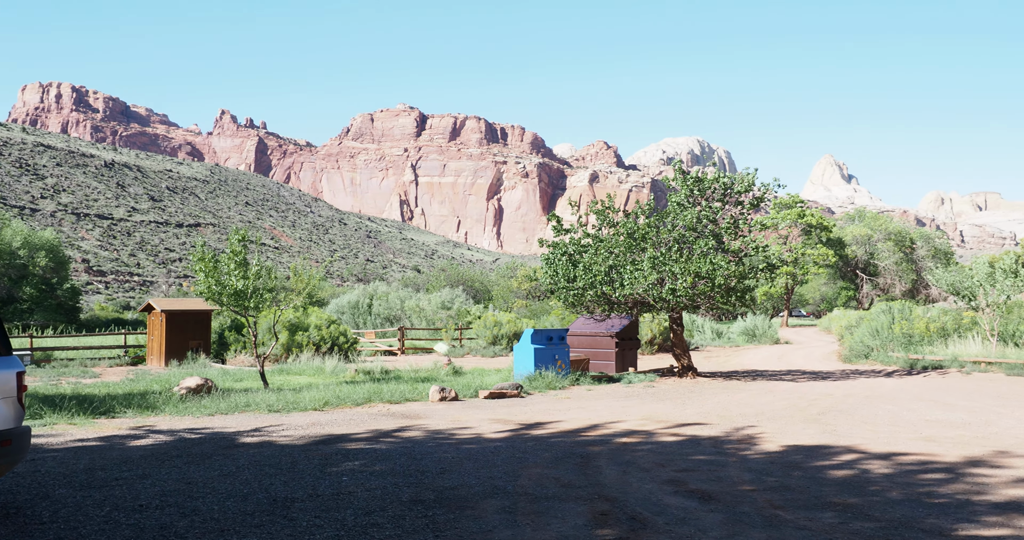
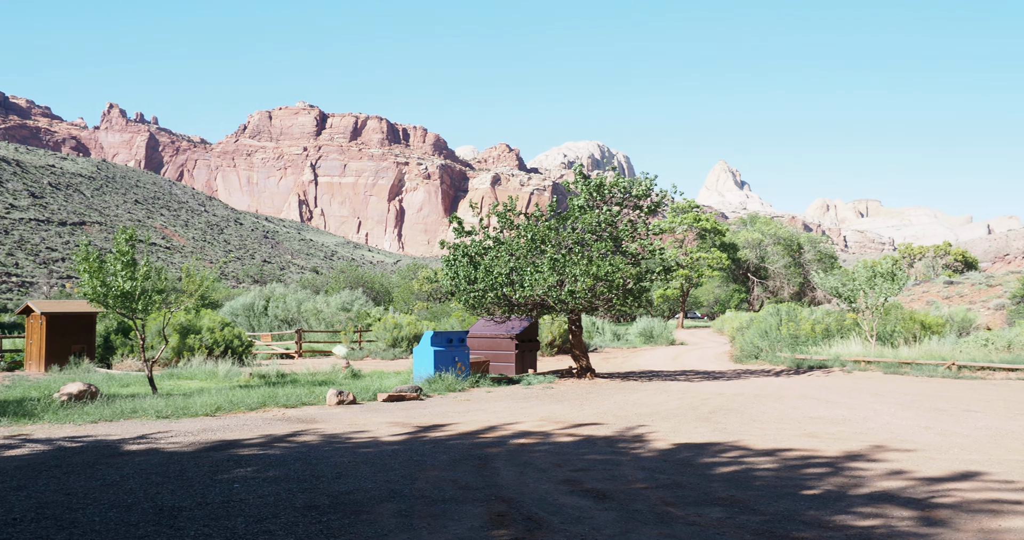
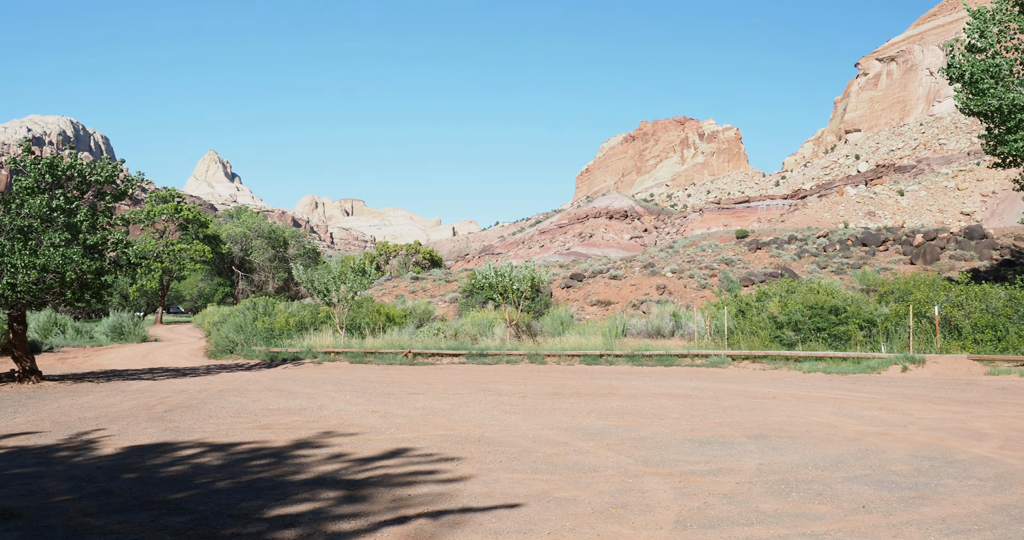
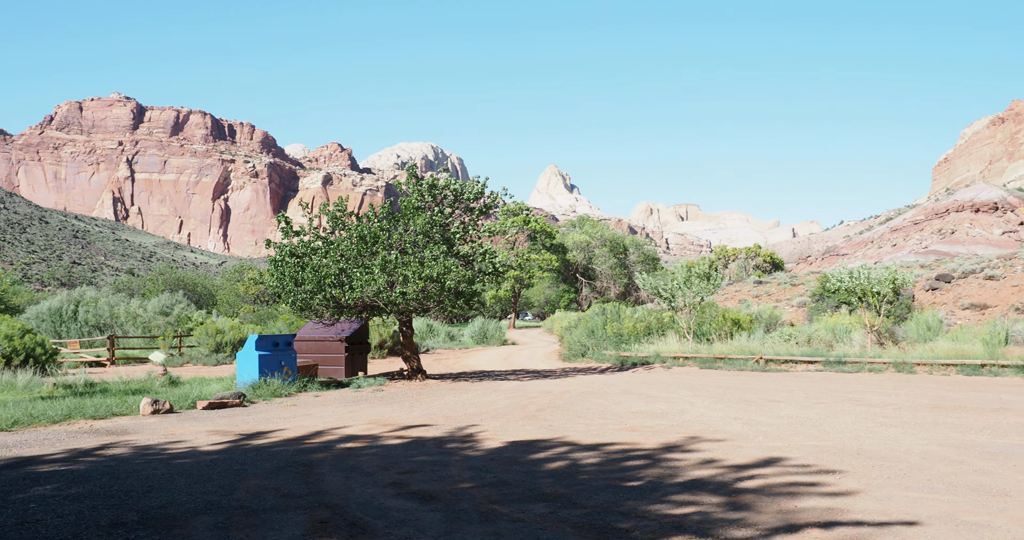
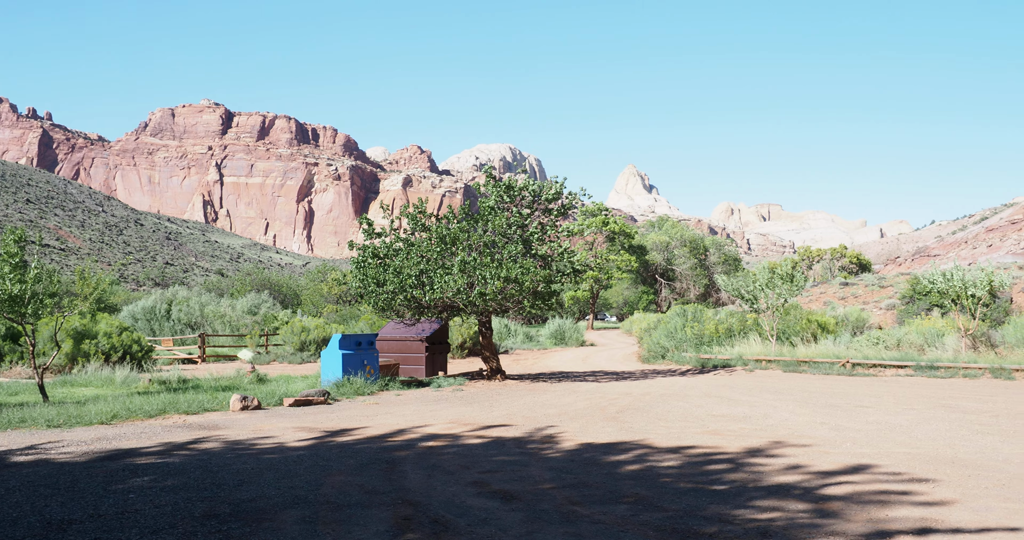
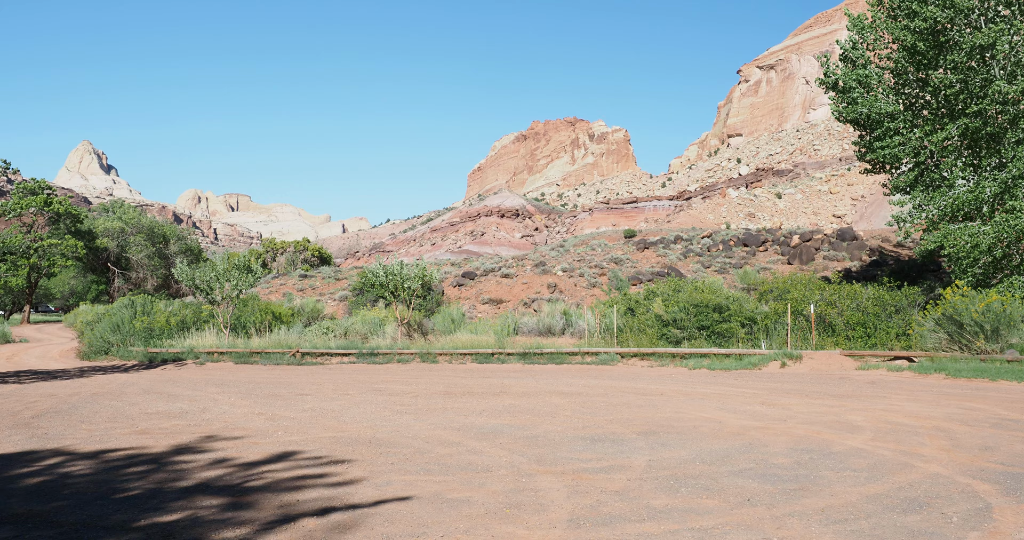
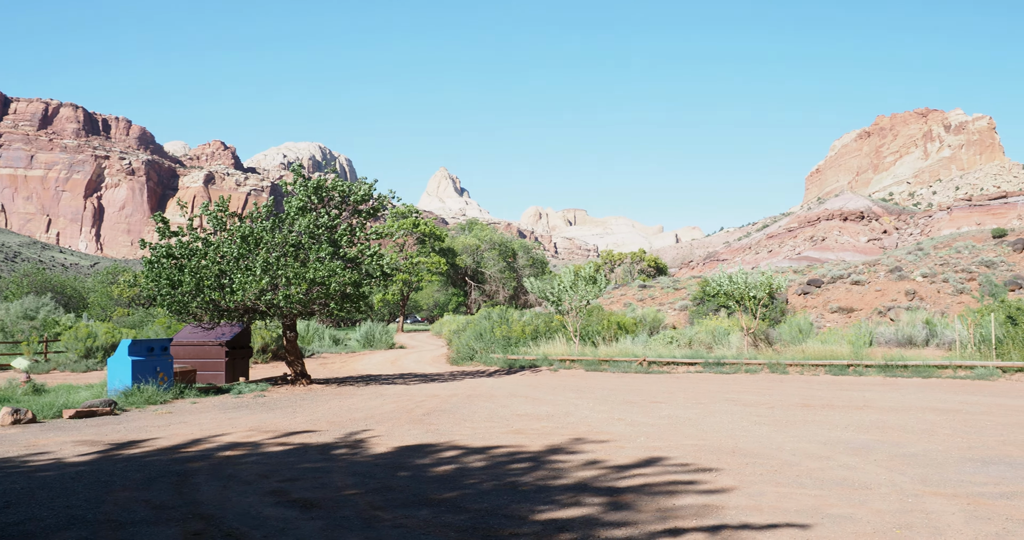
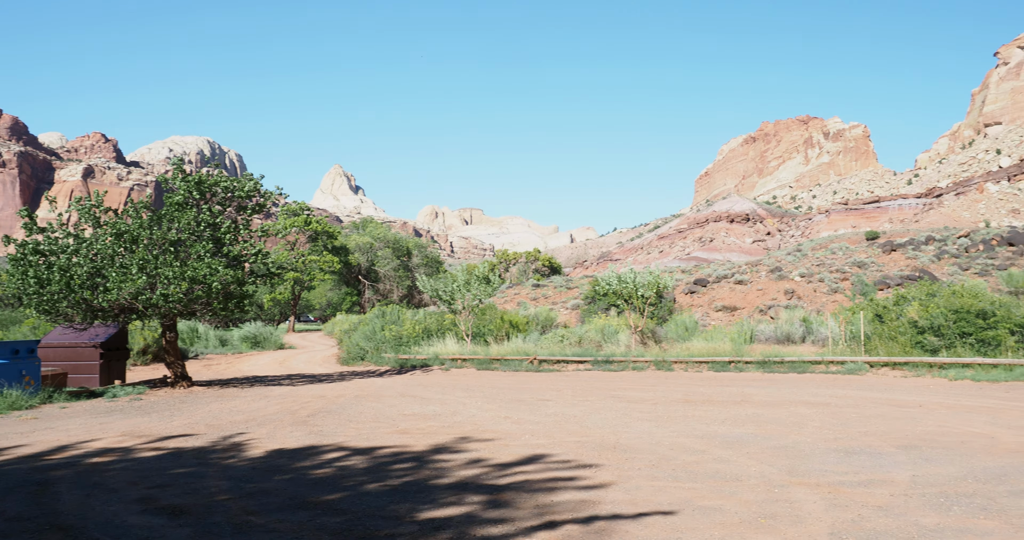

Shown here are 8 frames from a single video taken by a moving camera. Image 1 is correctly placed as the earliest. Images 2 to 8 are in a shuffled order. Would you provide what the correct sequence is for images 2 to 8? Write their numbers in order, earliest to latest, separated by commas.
2, 5, 4, 7, 8, 3, 6
